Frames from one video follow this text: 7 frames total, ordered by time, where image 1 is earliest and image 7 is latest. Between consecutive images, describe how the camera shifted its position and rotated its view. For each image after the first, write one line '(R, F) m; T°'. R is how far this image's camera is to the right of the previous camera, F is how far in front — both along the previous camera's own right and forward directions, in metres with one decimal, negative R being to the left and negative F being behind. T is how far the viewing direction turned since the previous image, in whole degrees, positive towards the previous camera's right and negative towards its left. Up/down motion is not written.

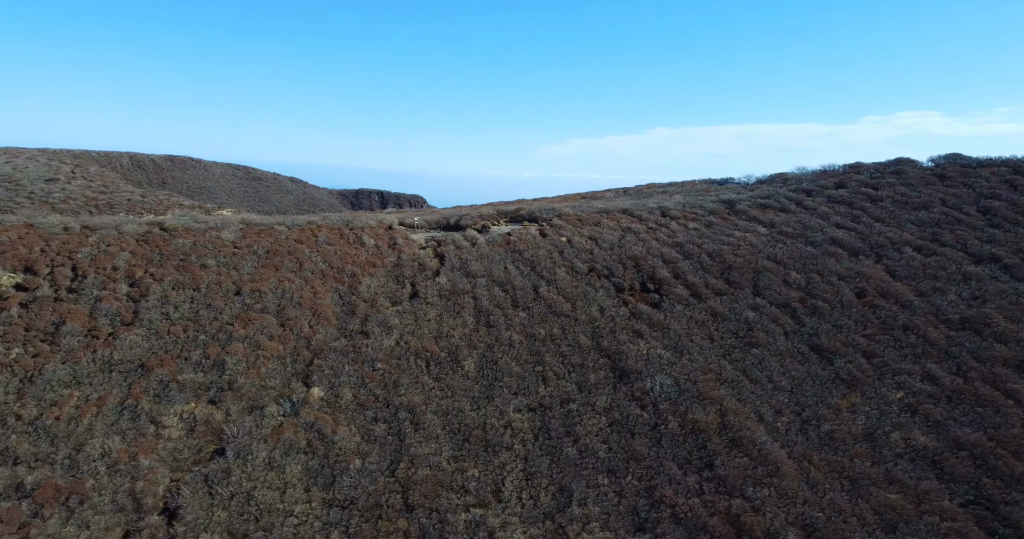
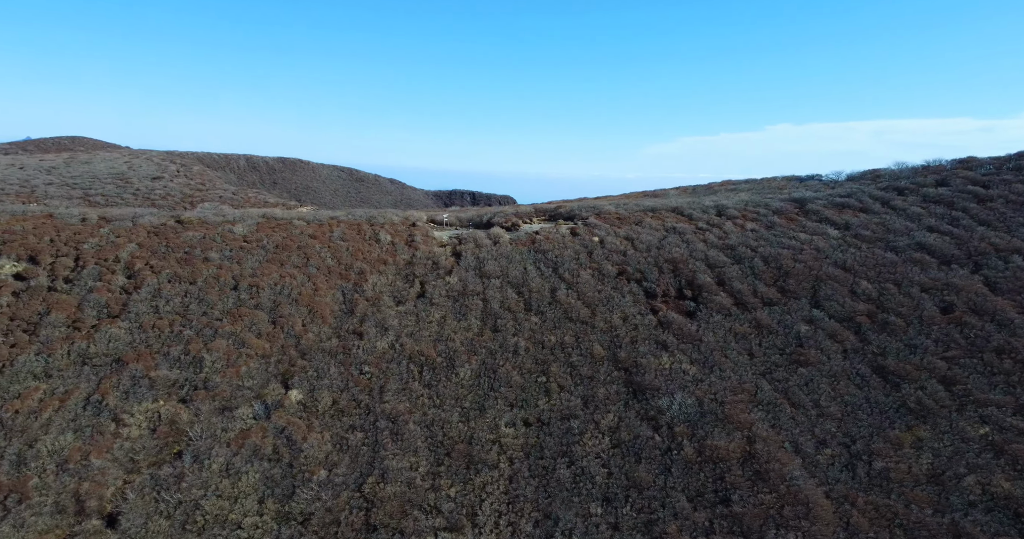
(+1.6, +1.2) m; -7°
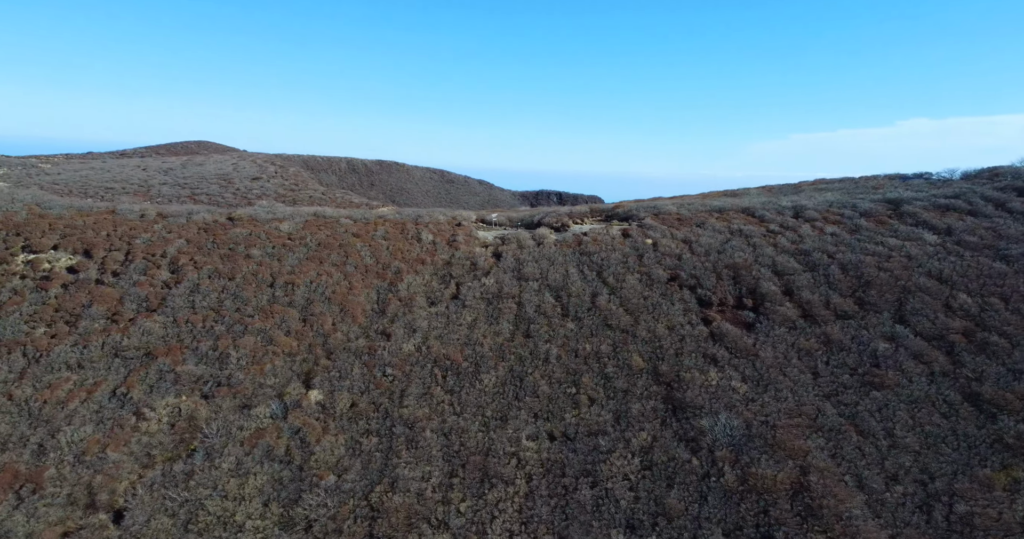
(+0.9, +0.8) m; -7°
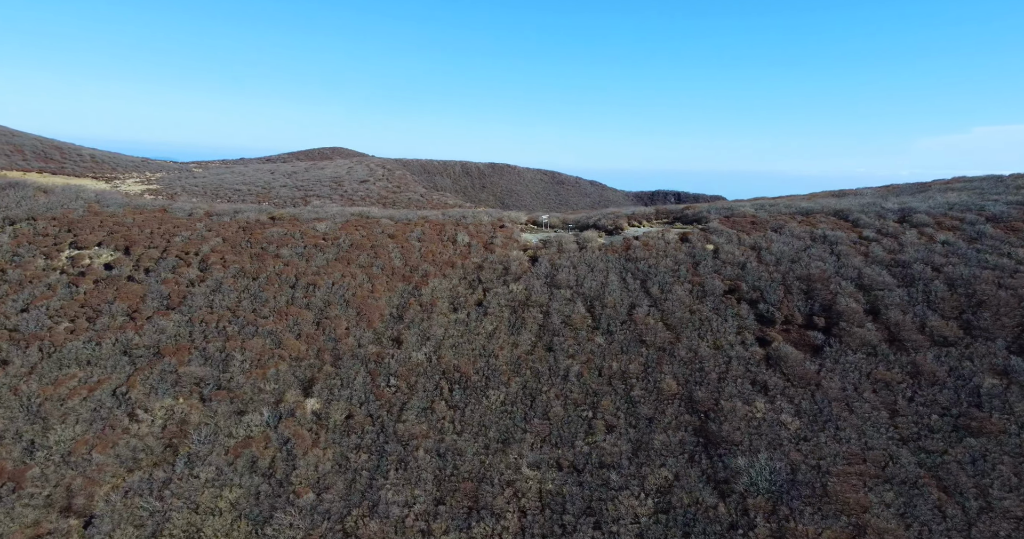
(+1.6, +1.2) m; -9°
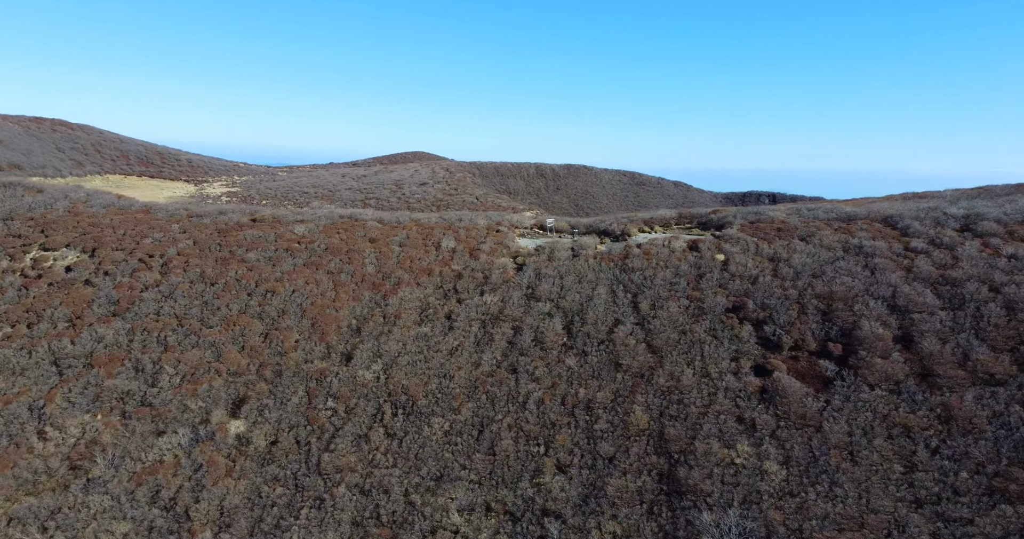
(+2.2, +1.4) m; -5°
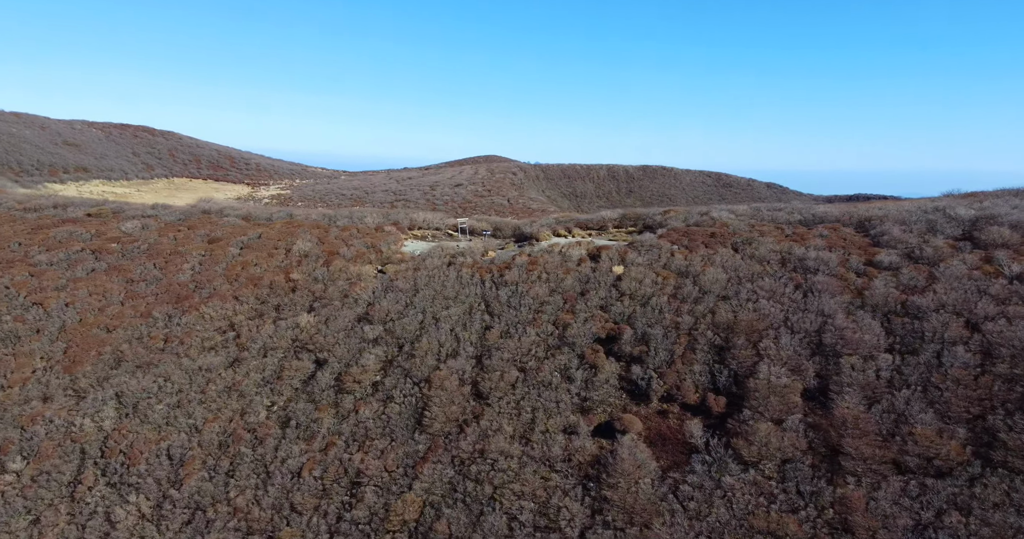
(+5.0, +3.3) m; -3°
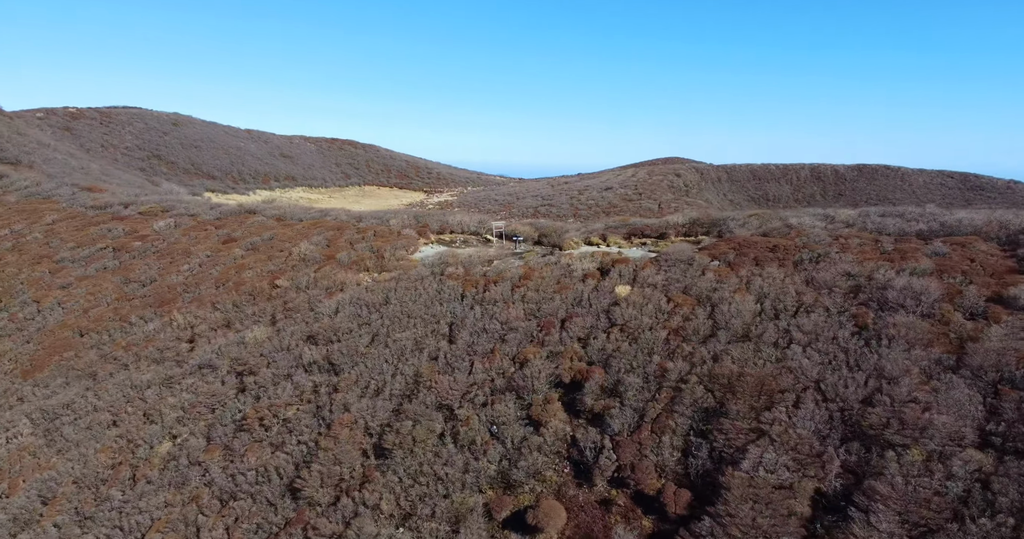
(+3.3, +2.4) m; -14°
